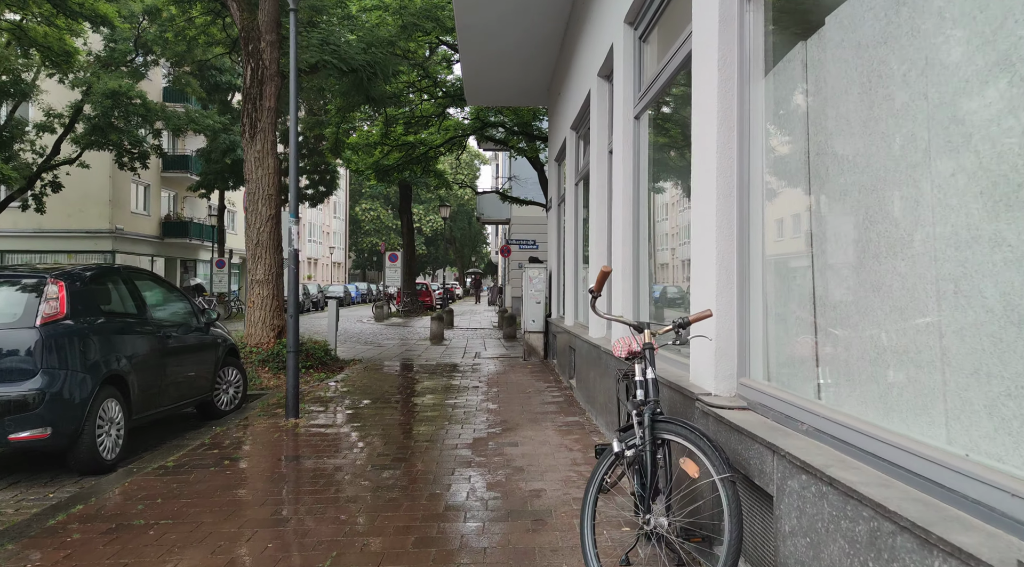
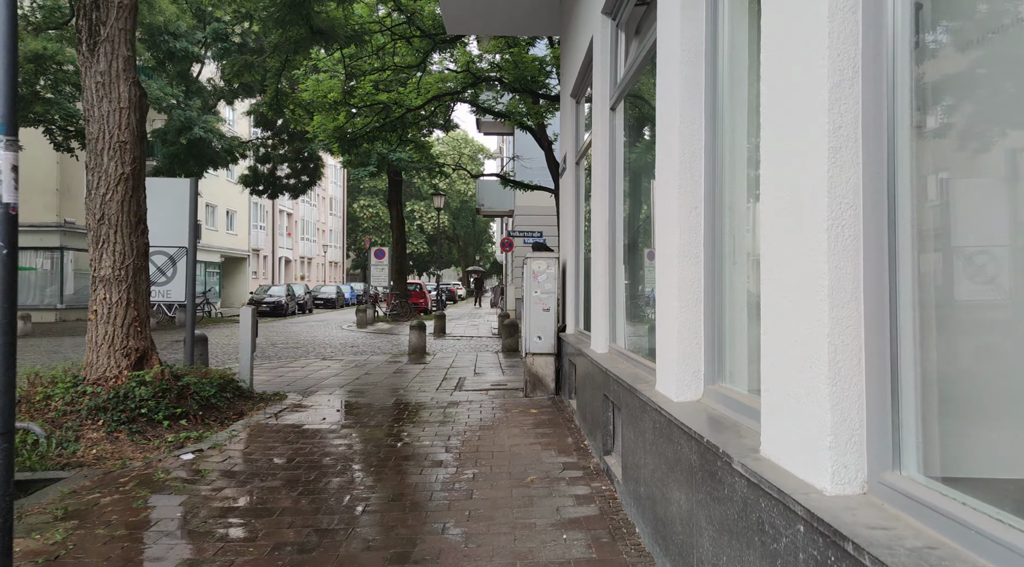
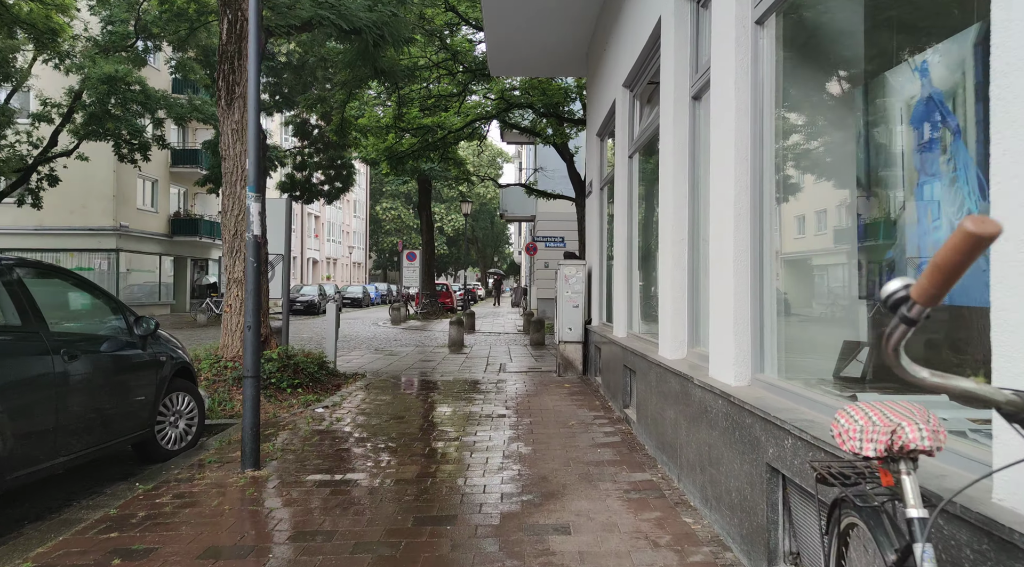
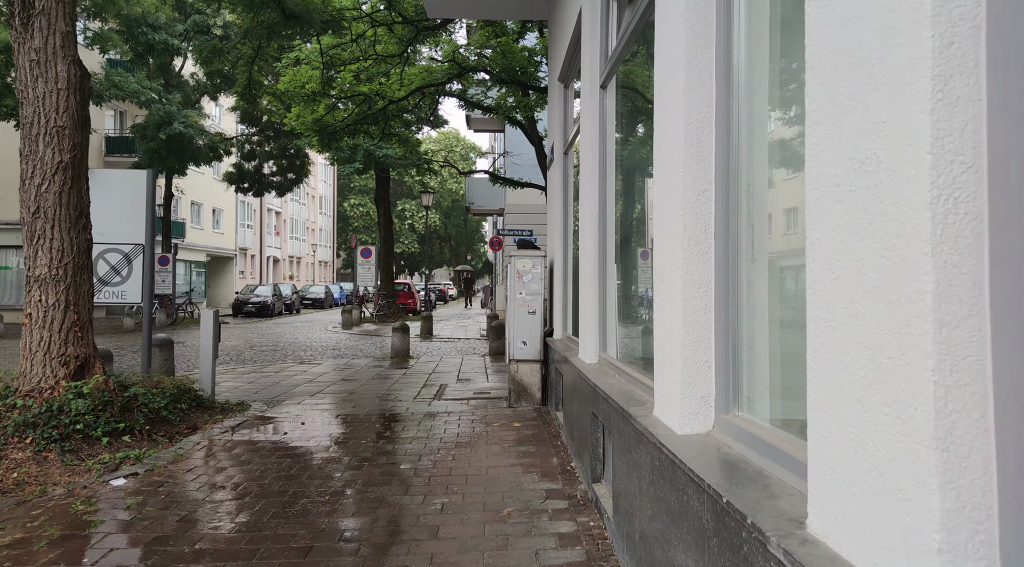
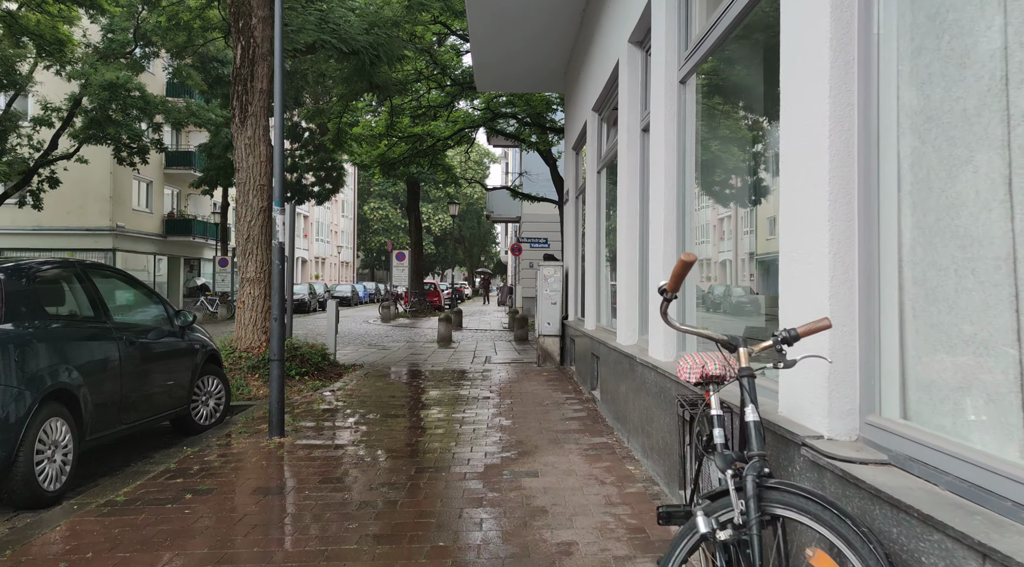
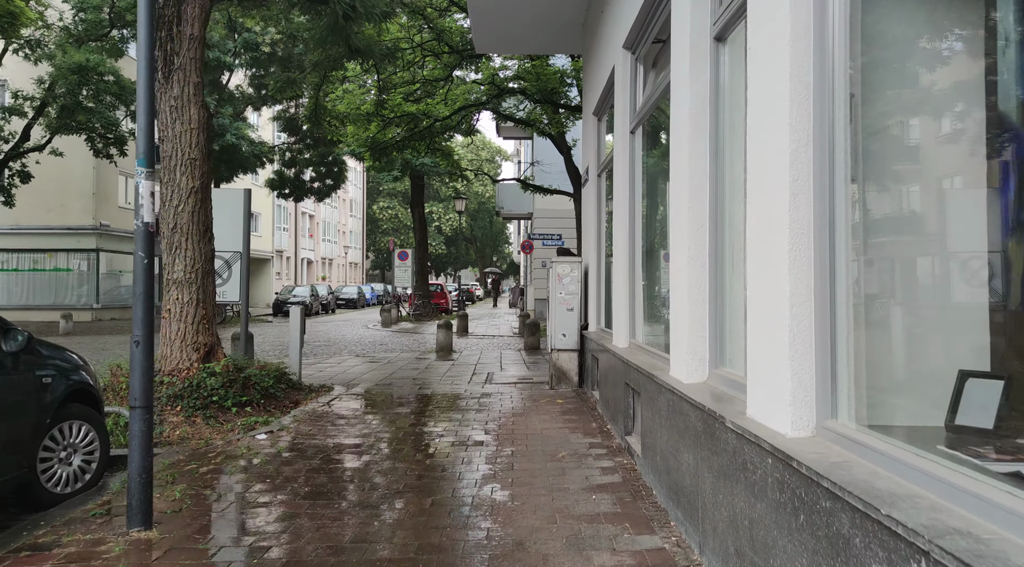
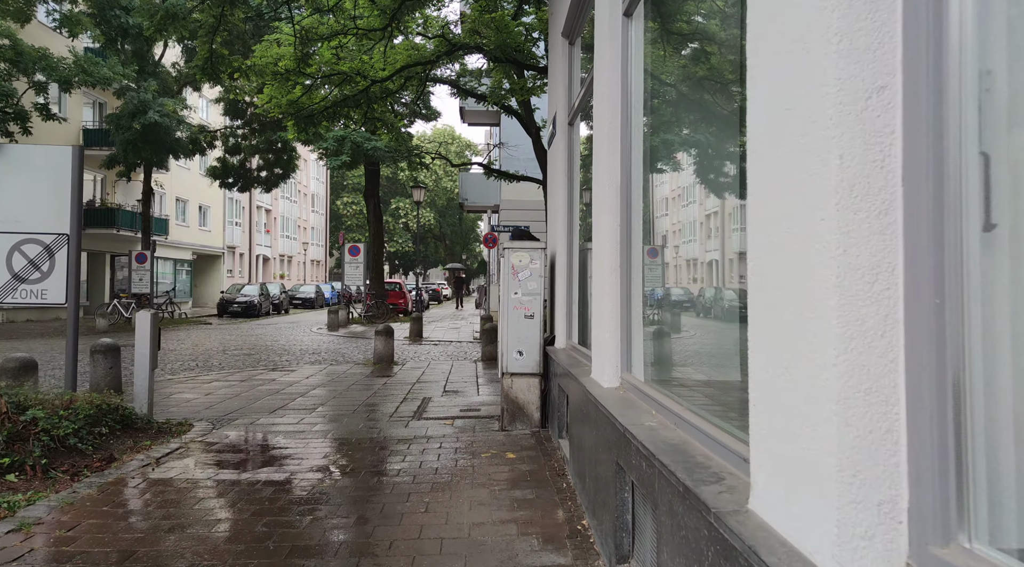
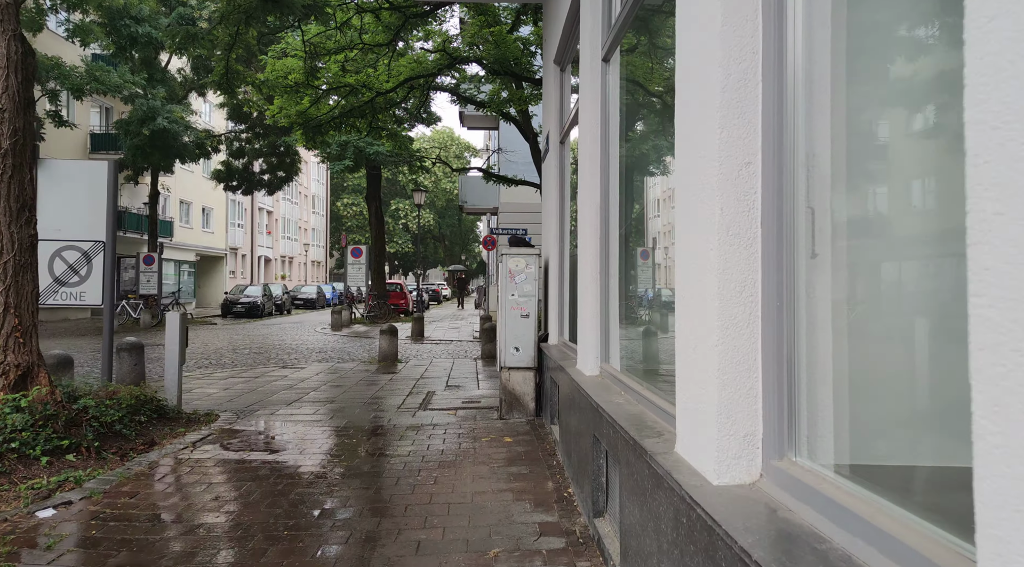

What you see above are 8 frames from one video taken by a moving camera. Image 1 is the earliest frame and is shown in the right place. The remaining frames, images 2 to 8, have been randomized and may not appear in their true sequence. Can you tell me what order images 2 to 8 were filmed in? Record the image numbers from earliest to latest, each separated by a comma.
5, 3, 6, 2, 4, 8, 7
